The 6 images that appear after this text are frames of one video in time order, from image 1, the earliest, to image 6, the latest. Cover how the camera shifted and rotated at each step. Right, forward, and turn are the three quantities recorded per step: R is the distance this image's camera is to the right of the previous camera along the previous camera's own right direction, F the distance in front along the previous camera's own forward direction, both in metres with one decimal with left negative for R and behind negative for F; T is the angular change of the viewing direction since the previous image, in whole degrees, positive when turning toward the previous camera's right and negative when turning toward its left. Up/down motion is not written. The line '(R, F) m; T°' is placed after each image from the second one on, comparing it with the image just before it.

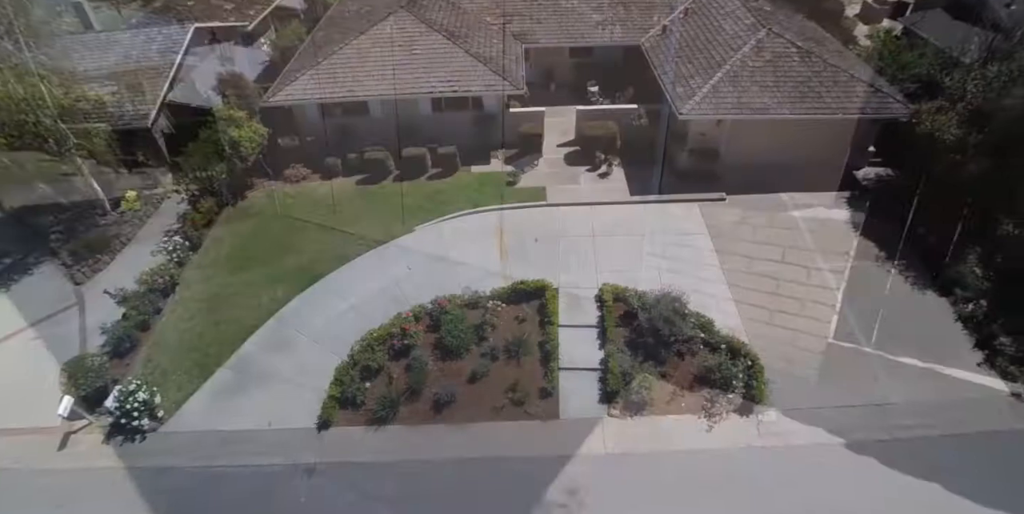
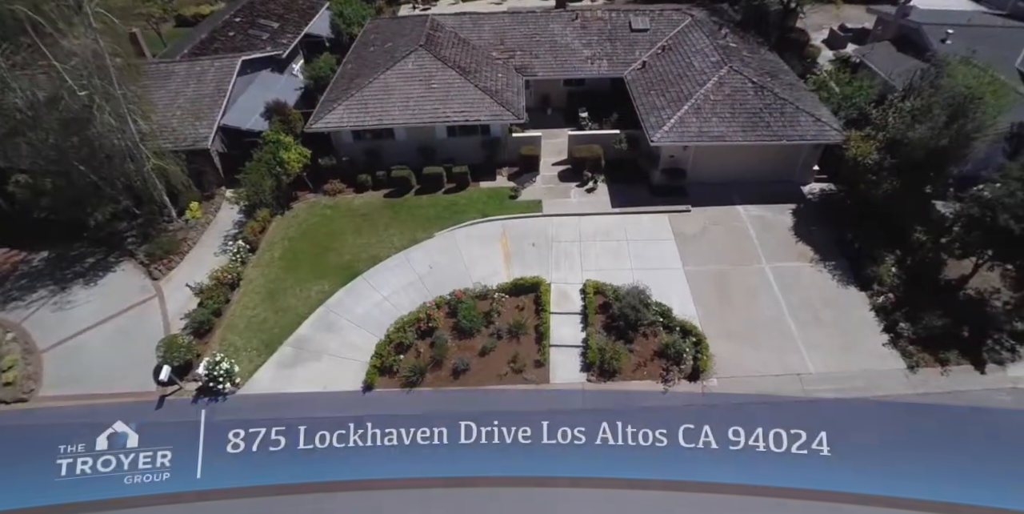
(0.0, -3.6) m; 0°
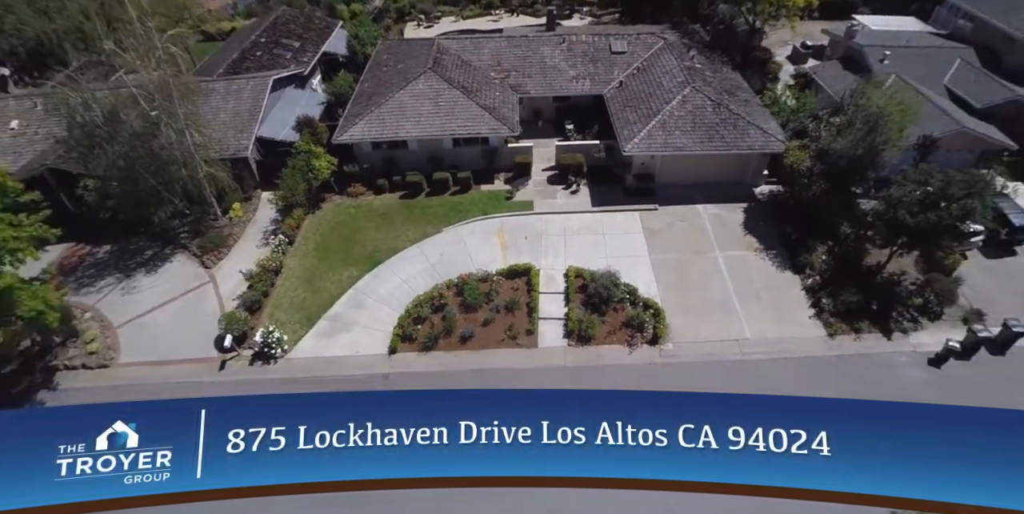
(+0.1, -3.9) m; 0°
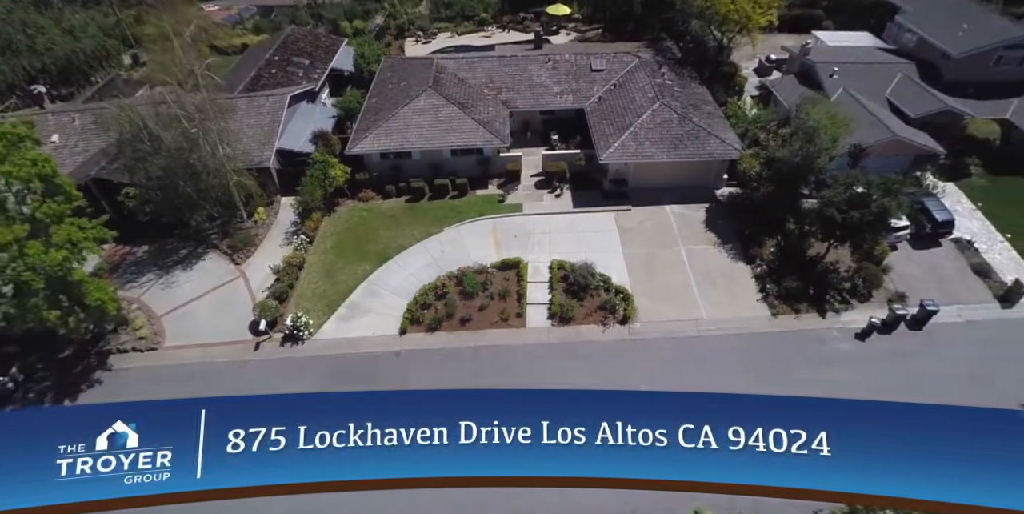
(+0.2, -3.6) m; +1°
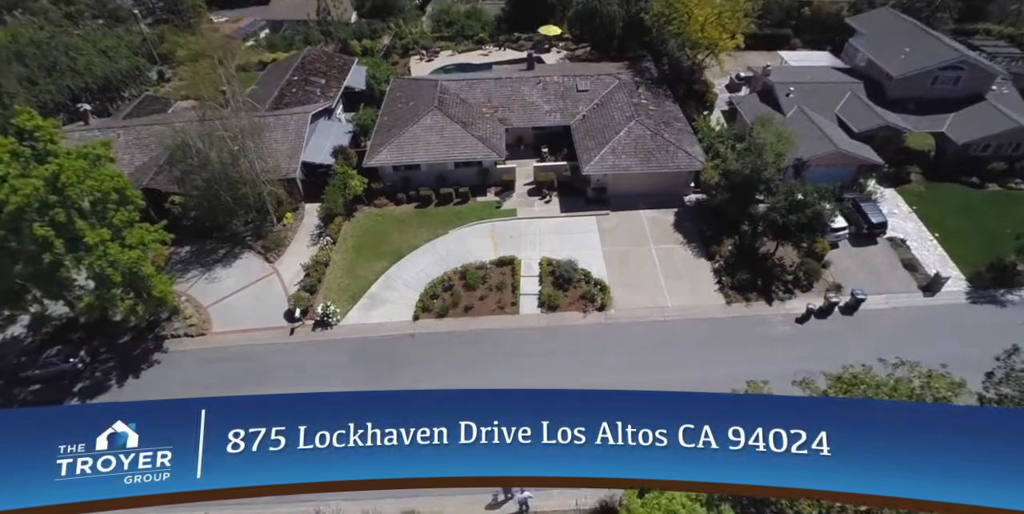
(+0.1, -4.5) m; 0°
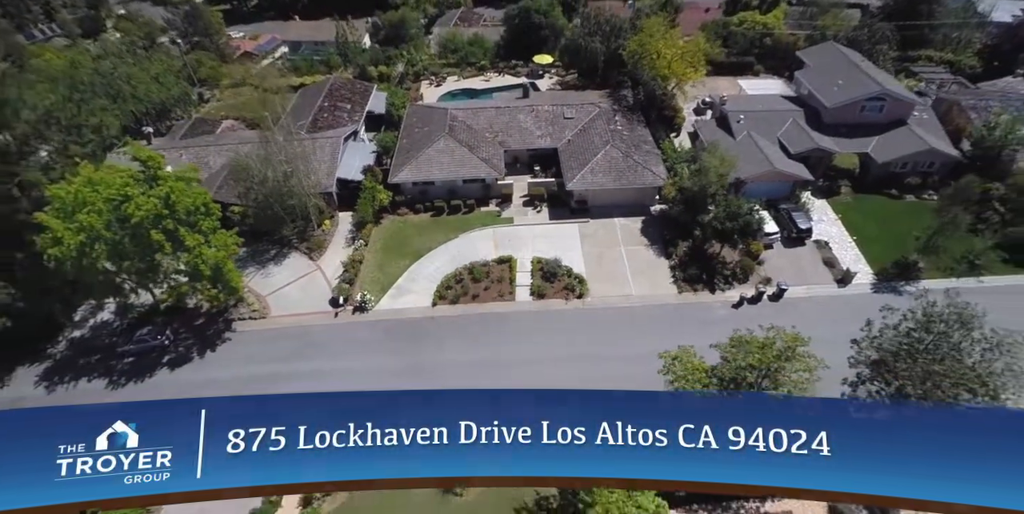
(+0.1, -7.7) m; 0°
